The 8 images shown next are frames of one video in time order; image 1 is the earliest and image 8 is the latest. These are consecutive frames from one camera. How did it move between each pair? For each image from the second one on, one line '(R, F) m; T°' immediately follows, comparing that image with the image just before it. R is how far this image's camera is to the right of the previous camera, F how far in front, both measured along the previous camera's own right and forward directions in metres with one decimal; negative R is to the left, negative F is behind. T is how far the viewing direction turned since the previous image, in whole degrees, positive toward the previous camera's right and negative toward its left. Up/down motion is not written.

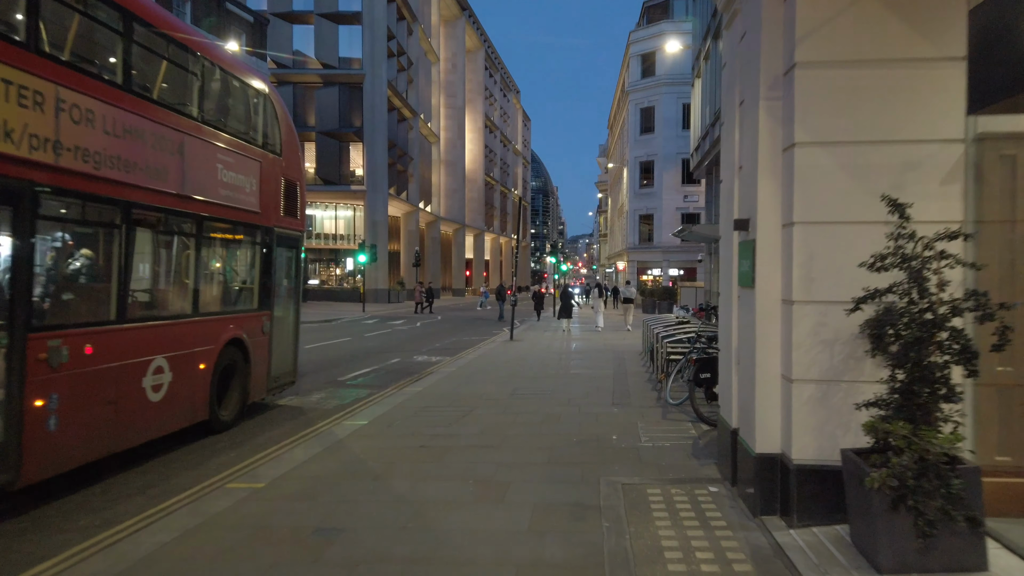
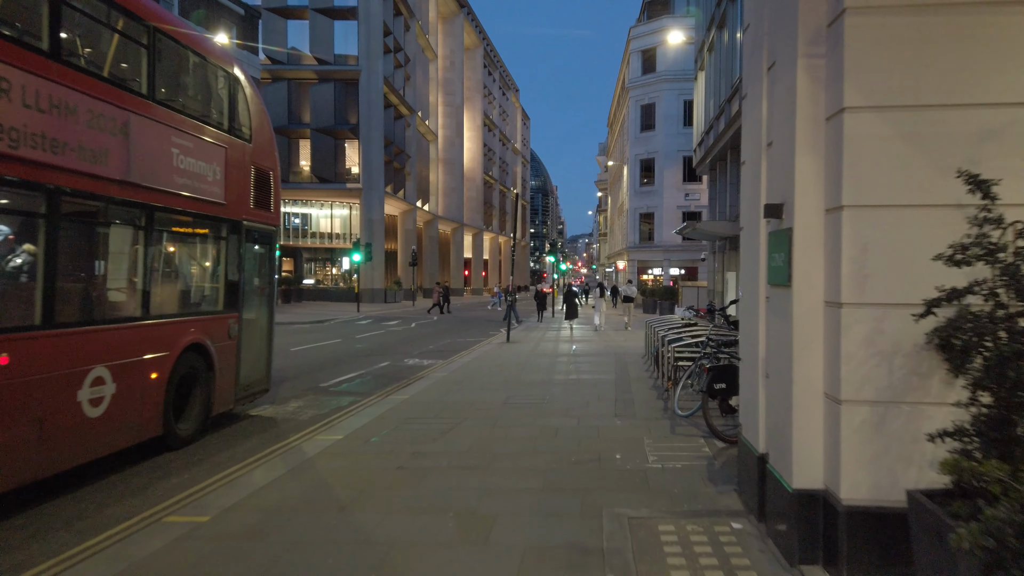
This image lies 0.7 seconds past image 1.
(+0.1, +0.9) m; 0°
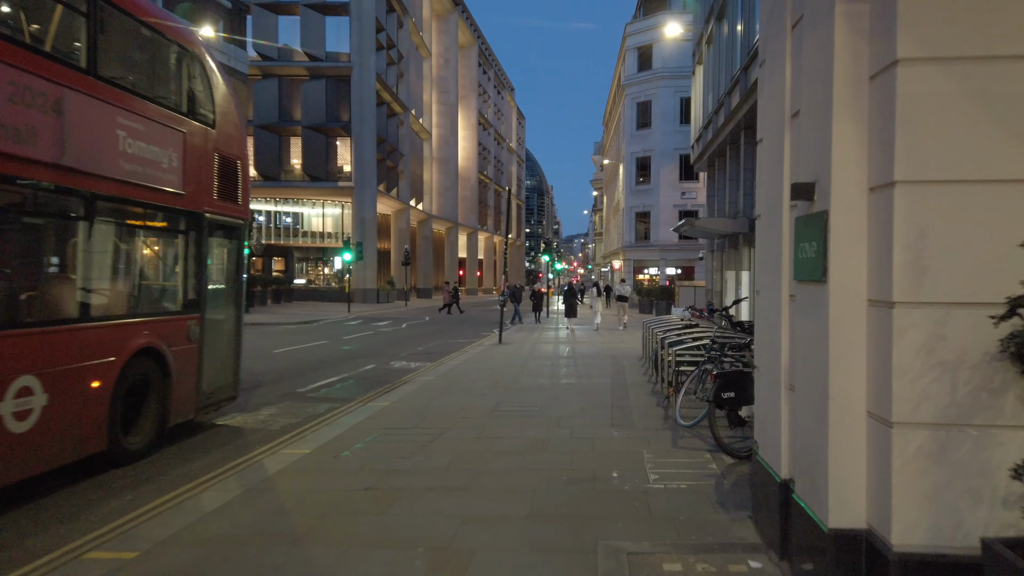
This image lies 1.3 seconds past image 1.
(+0.1, +0.7) m; 0°
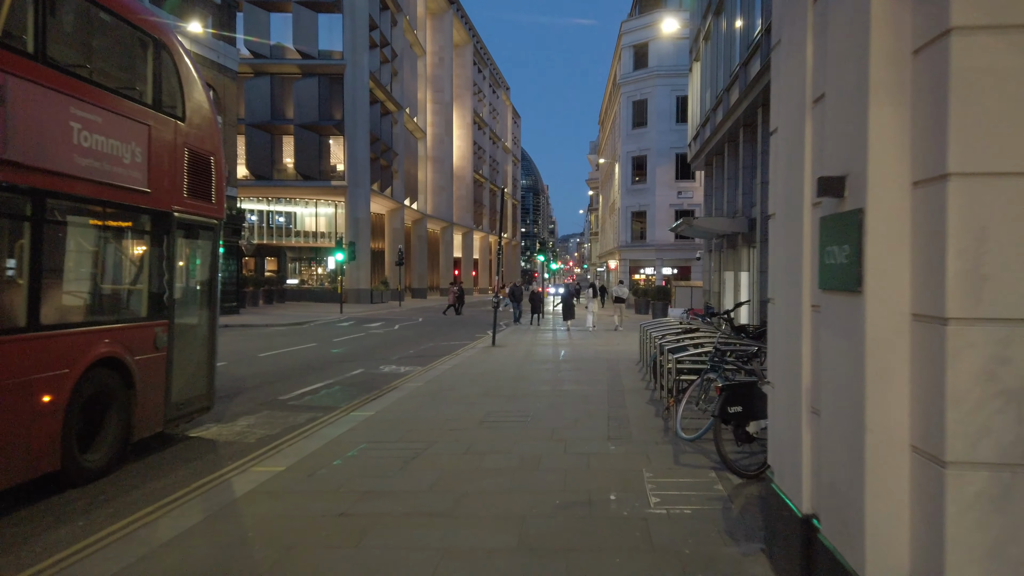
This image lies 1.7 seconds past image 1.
(+0.1, +0.5) m; 0°
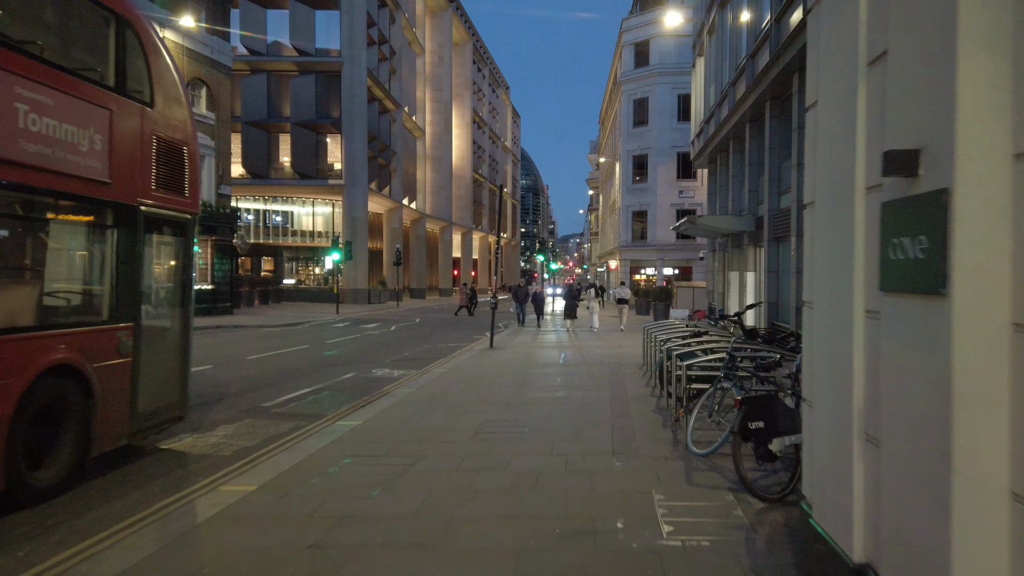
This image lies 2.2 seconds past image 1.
(0.0, +0.6) m; 0°
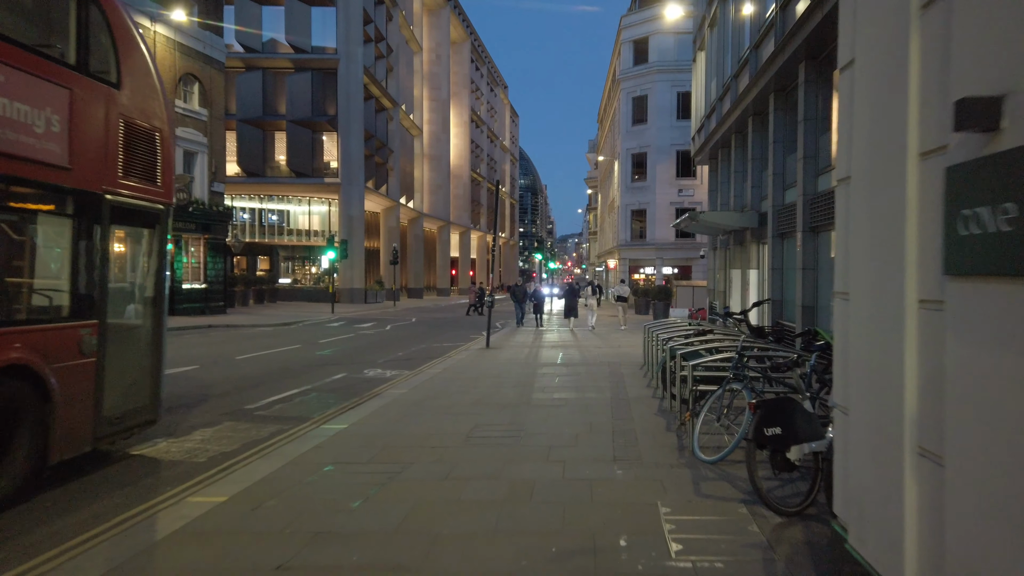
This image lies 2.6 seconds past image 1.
(0.0, +0.5) m; 0°
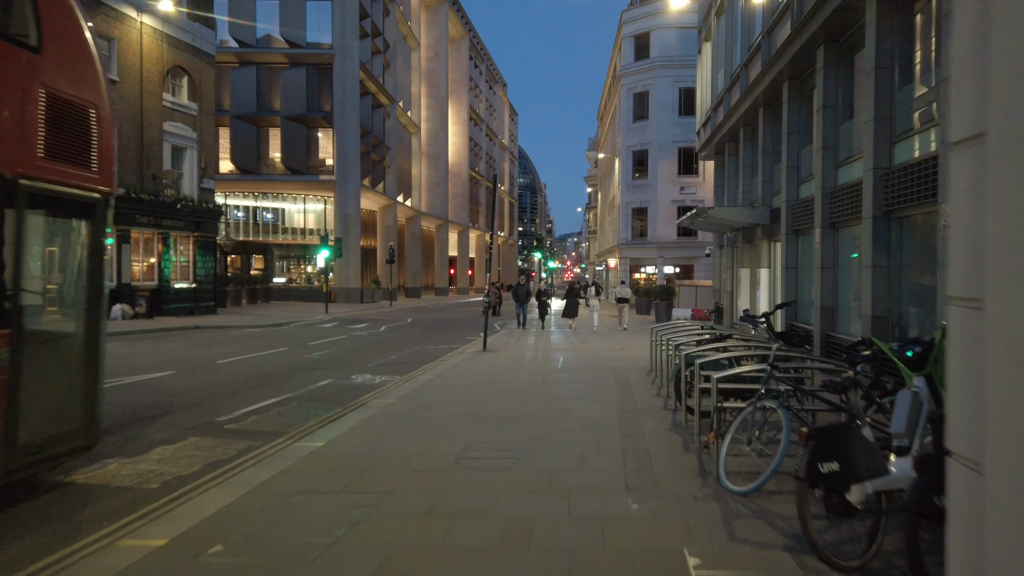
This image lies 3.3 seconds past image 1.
(0.0, +0.9) m; 0°
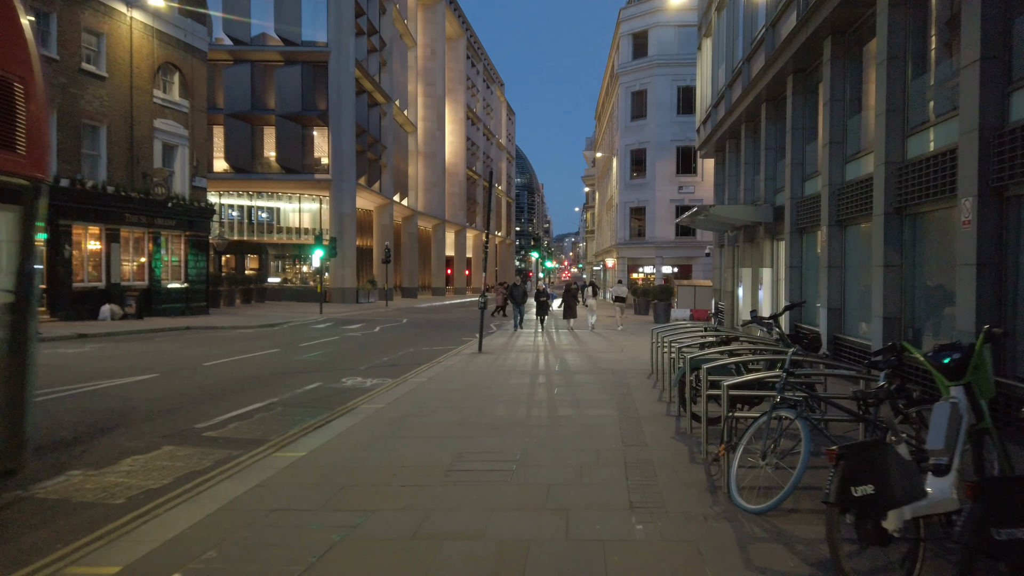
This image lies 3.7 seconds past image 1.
(0.0, +0.5) m; 0°
